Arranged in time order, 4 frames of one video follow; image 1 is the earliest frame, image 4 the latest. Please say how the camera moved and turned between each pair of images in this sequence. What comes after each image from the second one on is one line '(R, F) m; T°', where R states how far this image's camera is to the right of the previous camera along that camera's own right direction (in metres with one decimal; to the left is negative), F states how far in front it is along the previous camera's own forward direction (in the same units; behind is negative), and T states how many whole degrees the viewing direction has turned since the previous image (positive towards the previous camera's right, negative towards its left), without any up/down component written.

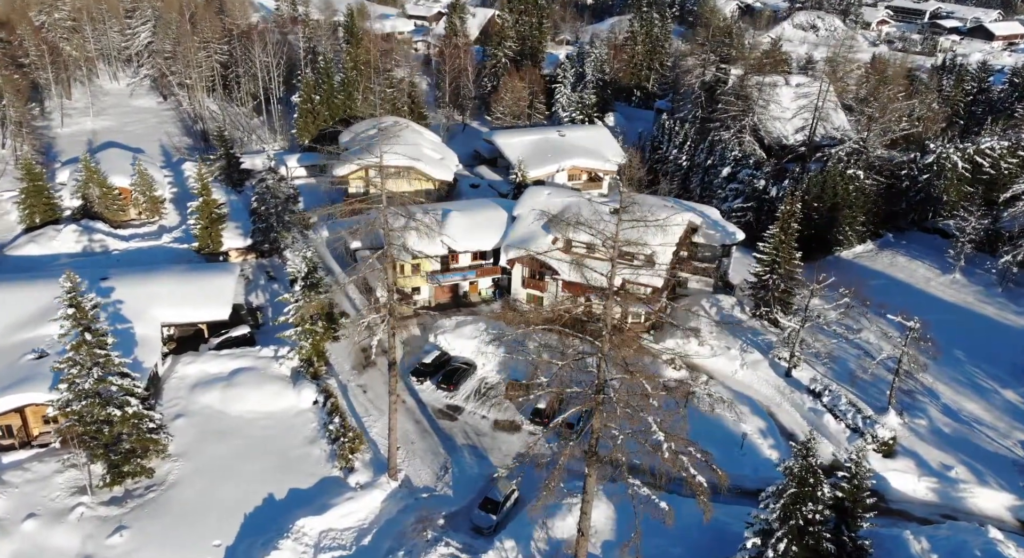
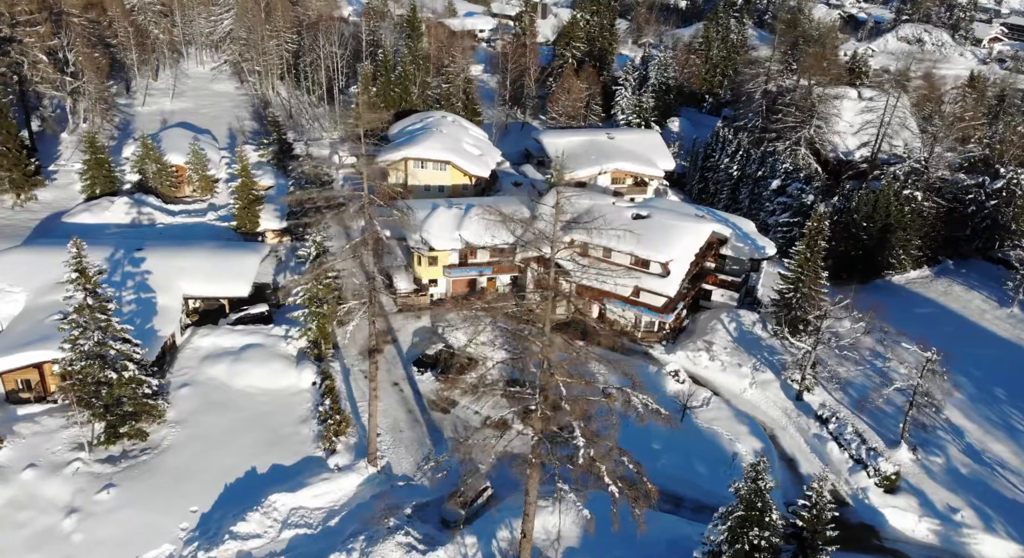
(+2.8, +0.3) m; -5°
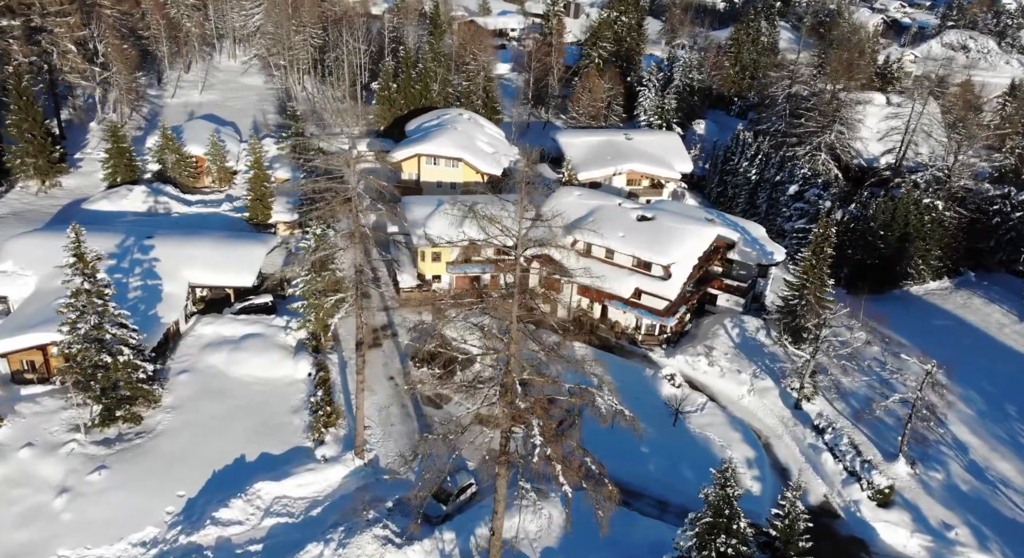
(+1.3, +0.1) m; -2°
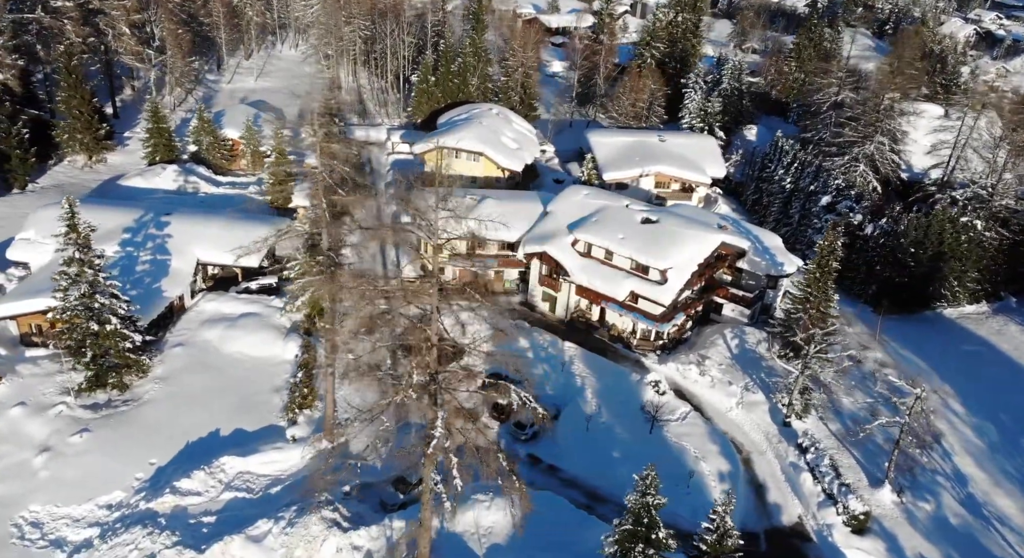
(+2.9, +0.2) m; -4°
